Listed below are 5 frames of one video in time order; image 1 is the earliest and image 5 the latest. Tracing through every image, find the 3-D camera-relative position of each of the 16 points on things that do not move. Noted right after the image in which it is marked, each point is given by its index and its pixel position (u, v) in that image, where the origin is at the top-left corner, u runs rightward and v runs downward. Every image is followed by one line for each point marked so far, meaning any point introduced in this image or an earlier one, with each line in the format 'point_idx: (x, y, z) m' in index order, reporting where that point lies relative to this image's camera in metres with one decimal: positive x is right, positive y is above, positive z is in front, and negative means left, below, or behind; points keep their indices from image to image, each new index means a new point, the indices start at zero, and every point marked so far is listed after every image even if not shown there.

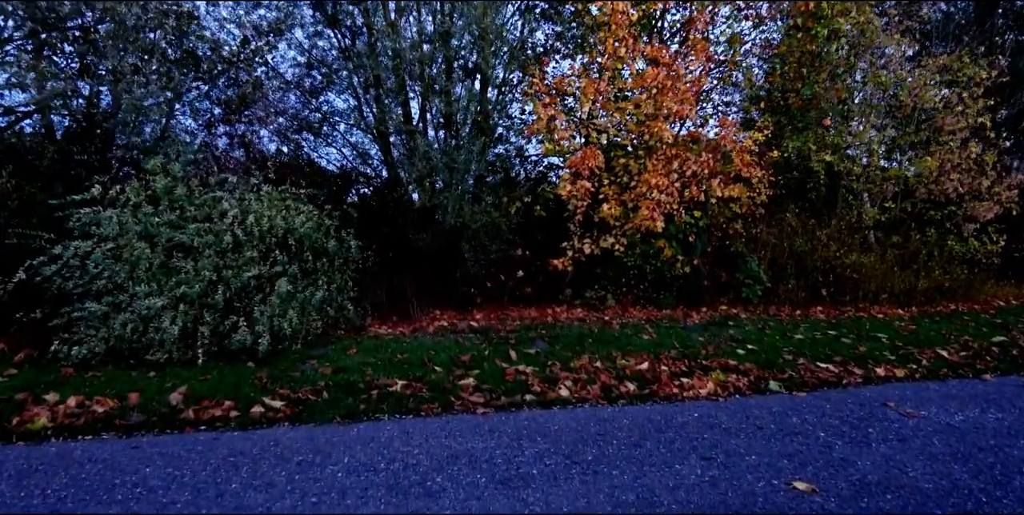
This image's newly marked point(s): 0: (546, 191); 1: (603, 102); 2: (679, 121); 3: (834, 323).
0: (+0.5, +1.1, +11.7) m
1: (+1.4, +2.4, +11.5) m
2: (+2.6, +2.2, +11.6) m
3: (+5.1, -1.0, +11.3) m
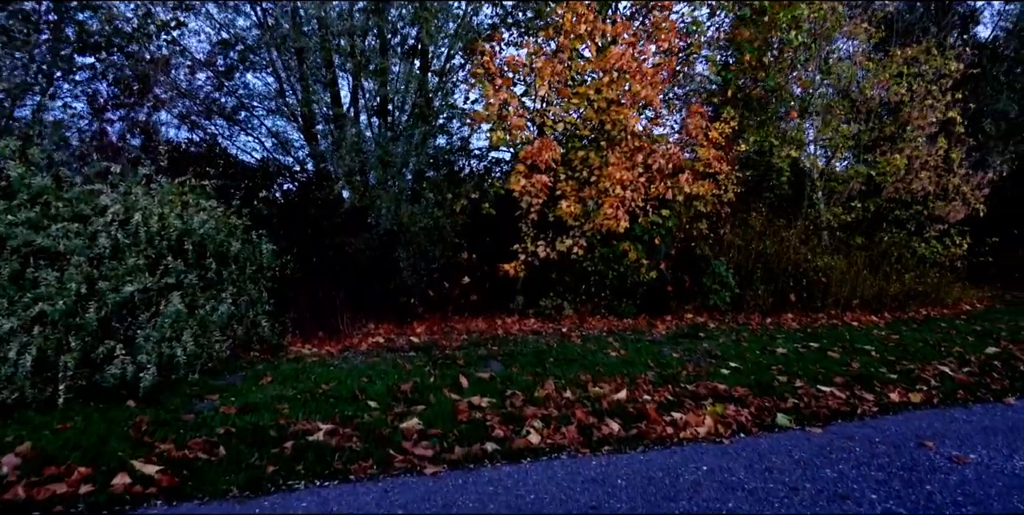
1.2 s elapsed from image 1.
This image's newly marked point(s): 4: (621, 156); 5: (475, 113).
0: (-0.2, +1.0, +10.3) m
1: (+0.7, +2.4, +10.2) m
2: (+1.9, +2.1, +10.4) m
3: (+4.3, -1.1, +10.4) m
4: (+1.5, +1.4, +10.1) m
5: (-0.5, +2.0, +9.9) m
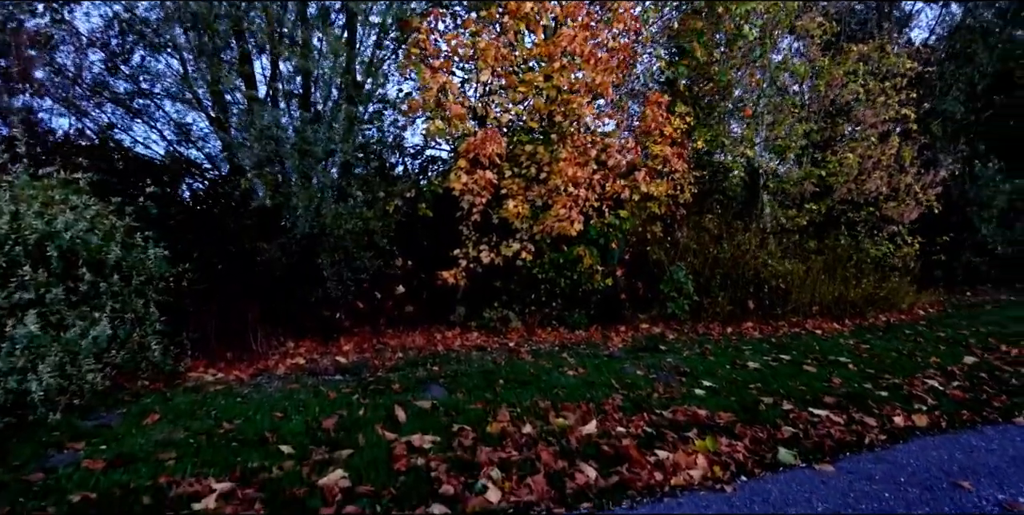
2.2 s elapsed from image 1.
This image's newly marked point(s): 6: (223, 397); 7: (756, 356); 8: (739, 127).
0: (-1.0, +0.9, +9.1) m
1: (-0.1, +2.3, +9.1) m
2: (+1.1, +2.0, +9.4) m
3: (+3.6, -1.2, +9.6) m
4: (+0.7, +1.3, +9.1) m
5: (-1.2, +1.9, +8.7) m
6: (-2.6, -1.2, +6.5) m
7: (+3.0, -1.2, +8.8) m
8: (+3.8, +2.2, +11.9) m
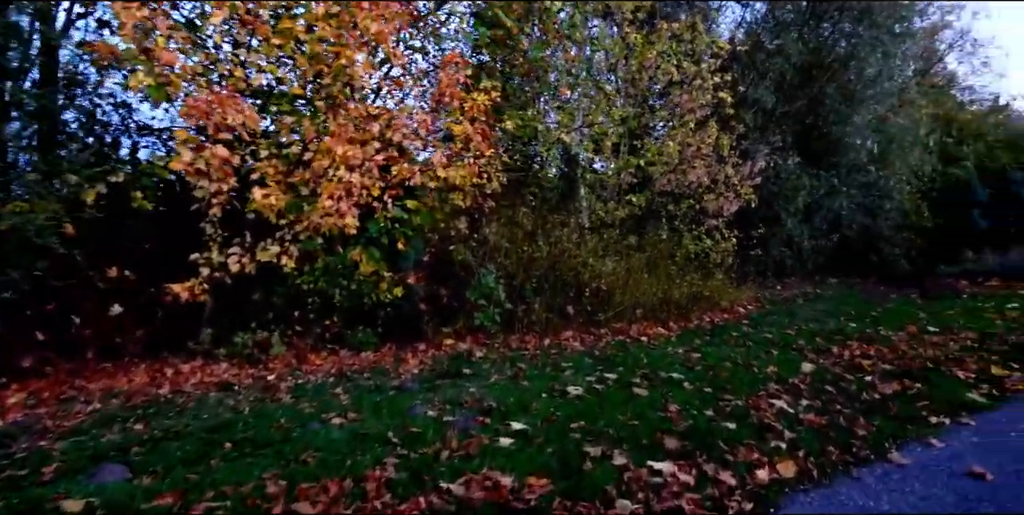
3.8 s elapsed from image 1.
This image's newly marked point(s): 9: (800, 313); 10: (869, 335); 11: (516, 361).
0: (-3.3, +0.8, +6.6) m
1: (-2.5, +2.2, +6.8) m
2: (-1.4, +2.0, +7.4) m
3: (+1.0, -1.1, +8.2) m
4: (-1.6, +1.3, +7.0) m
5: (-3.5, +1.8, +6.2) m
6: (-4.2, -1.4, +3.7) m
7: (+0.7, -1.2, +7.2) m
8: (+0.7, +2.2, +10.4) m
9: (+4.8, -0.9, +12.1) m
10: (+4.6, -1.0, +9.4) m
11: (0.0, -1.1, +8.1) m
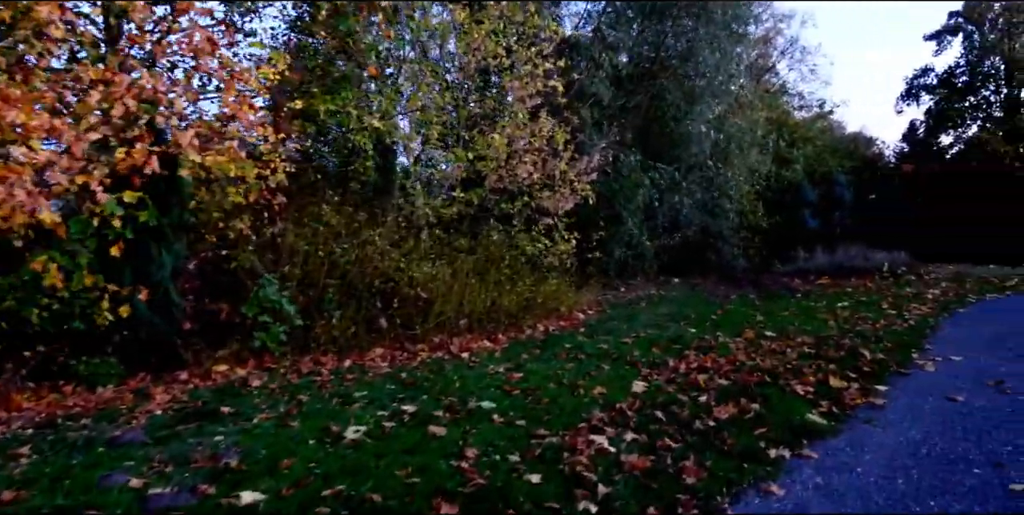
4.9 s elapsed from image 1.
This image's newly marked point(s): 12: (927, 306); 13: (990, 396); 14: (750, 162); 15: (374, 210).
0: (-5.0, +0.8, +4.5) m
1: (-4.2, +2.2, +4.9) m
2: (-3.2, +1.9, +5.6) m
3: (-1.0, -1.2, +6.8) m
4: (-3.4, +1.2, +5.2) m
5: (-5.0, +1.7, +4.0) m
6: (-5.3, -1.4, +1.4) m
7: (-1.2, -1.2, +5.8) m
8: (-1.8, +2.2, +9.0) m
9: (+2.0, -0.9, +11.4) m
10: (+2.3, -1.0, +8.7) m
11: (-1.9, -1.2, +6.5) m
12: (+6.7, -0.8, +11.7) m
13: (+4.0, -1.2, +6.1) m
14: (+5.1, +2.1, +15.5) m
15: (-1.9, +0.7, +9.7) m
